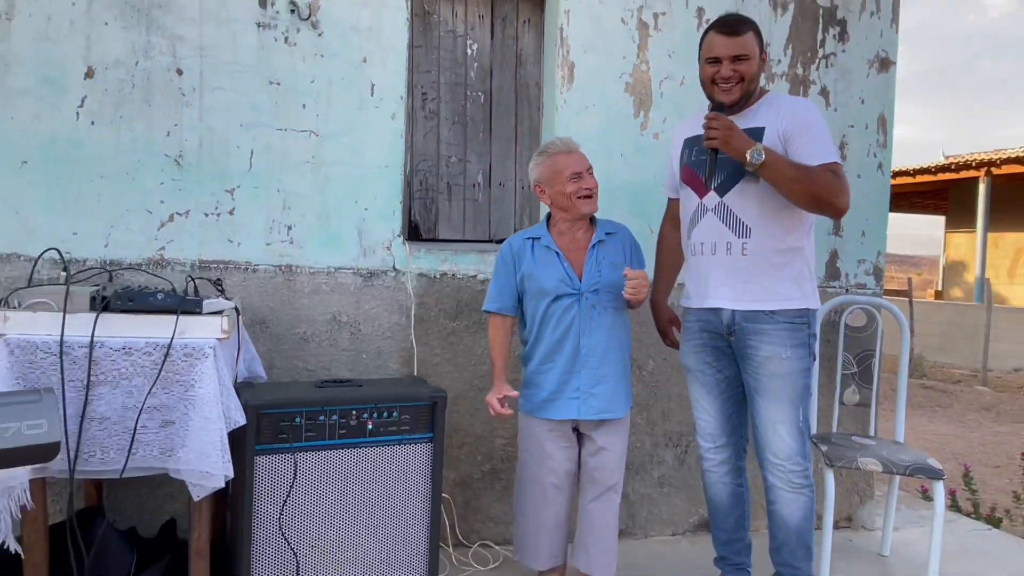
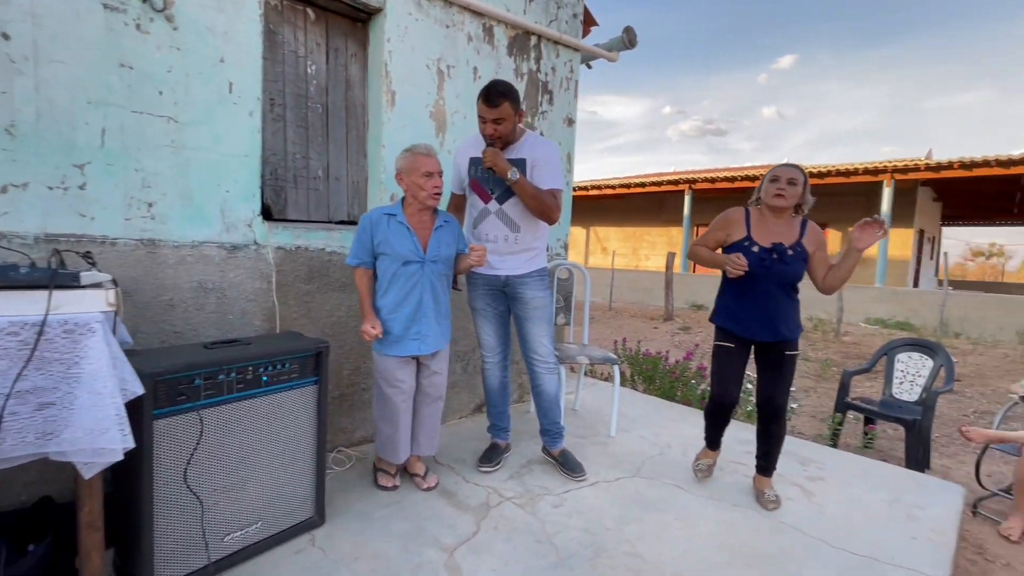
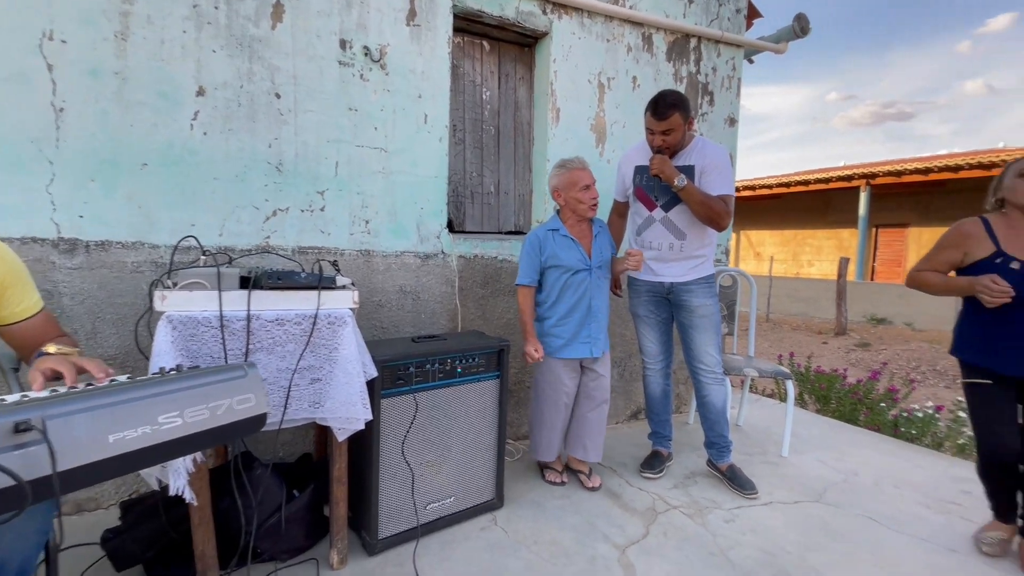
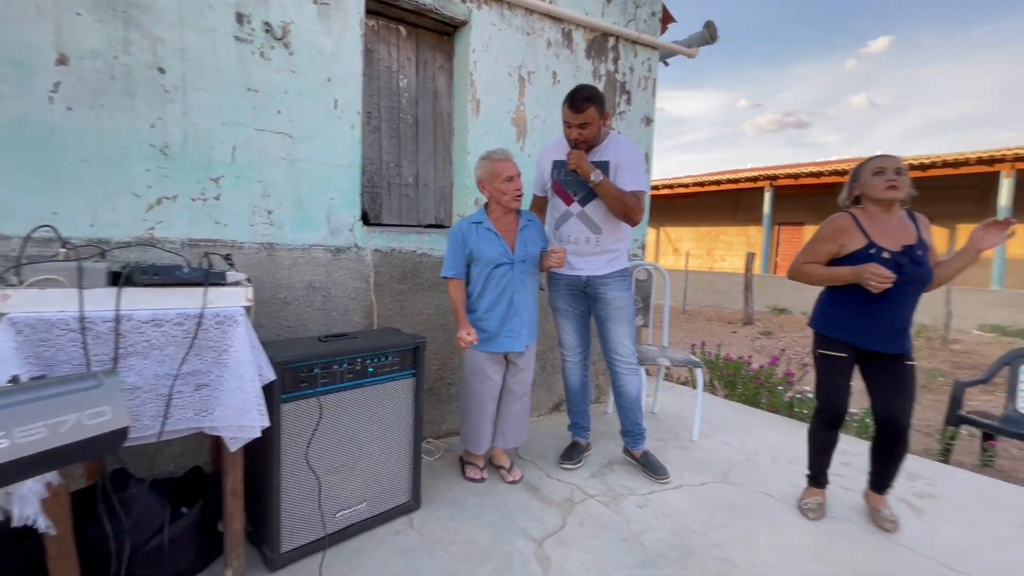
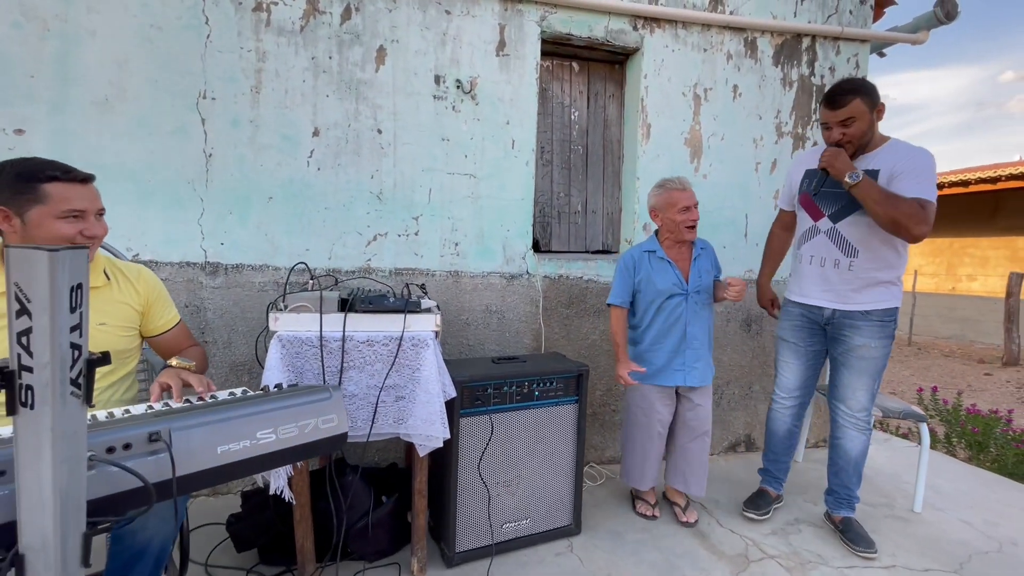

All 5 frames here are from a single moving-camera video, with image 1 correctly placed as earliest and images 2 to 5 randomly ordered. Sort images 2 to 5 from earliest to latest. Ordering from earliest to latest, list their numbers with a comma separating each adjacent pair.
5, 3, 4, 2
